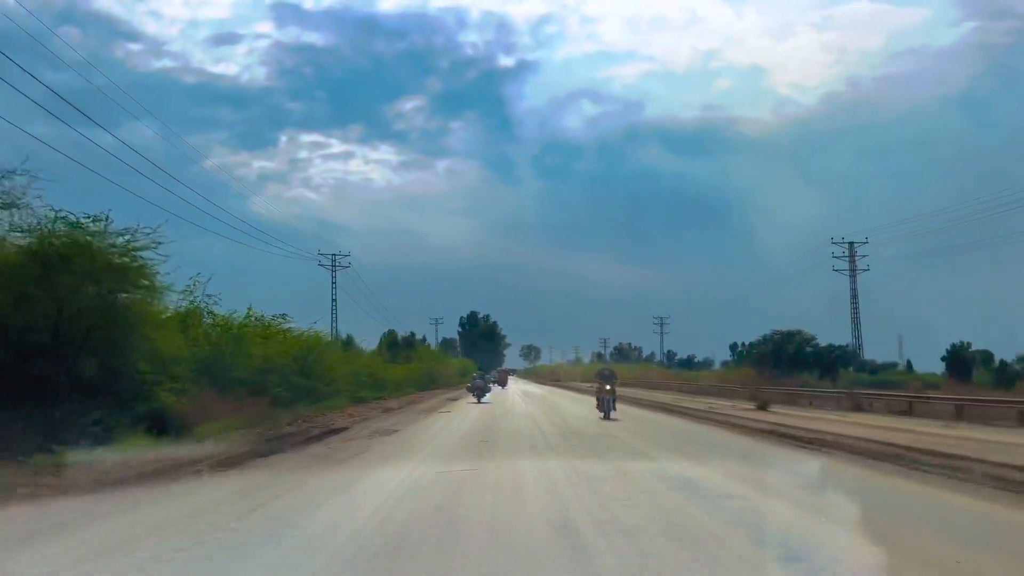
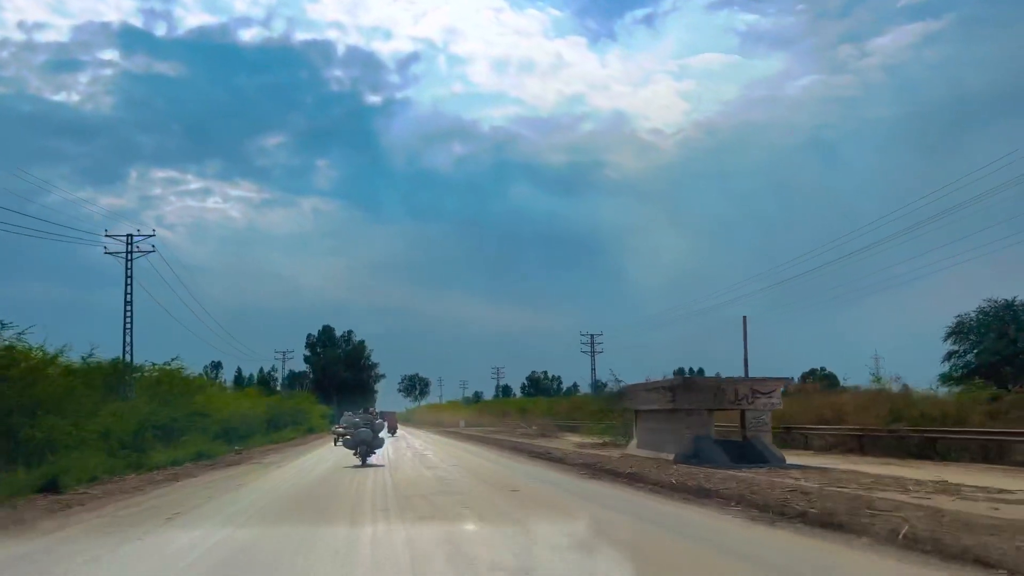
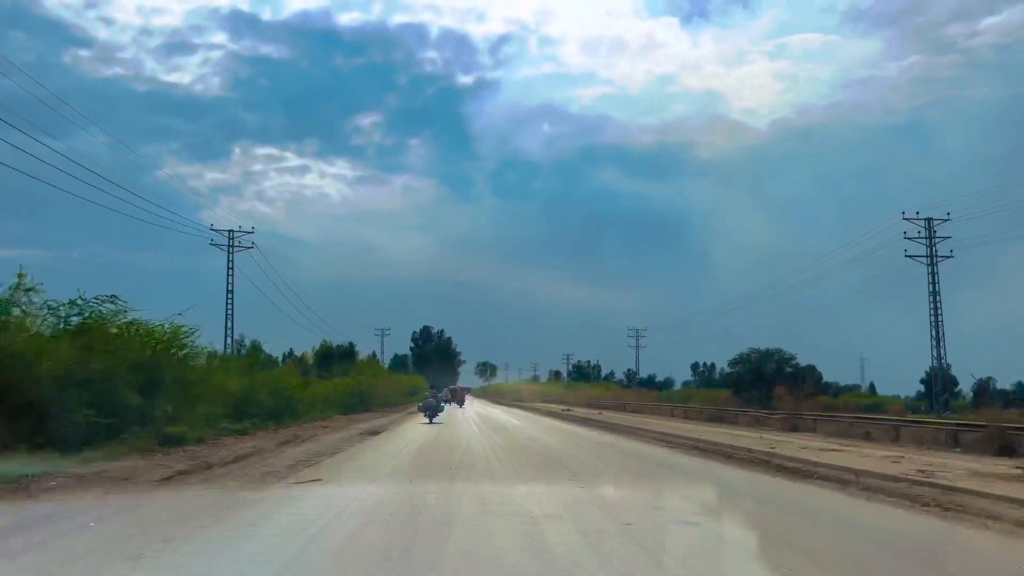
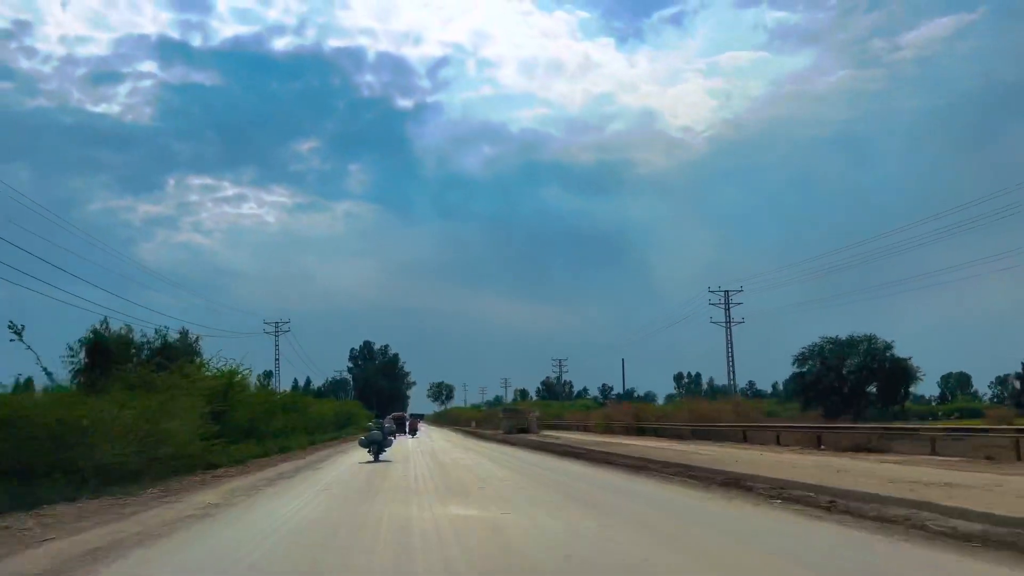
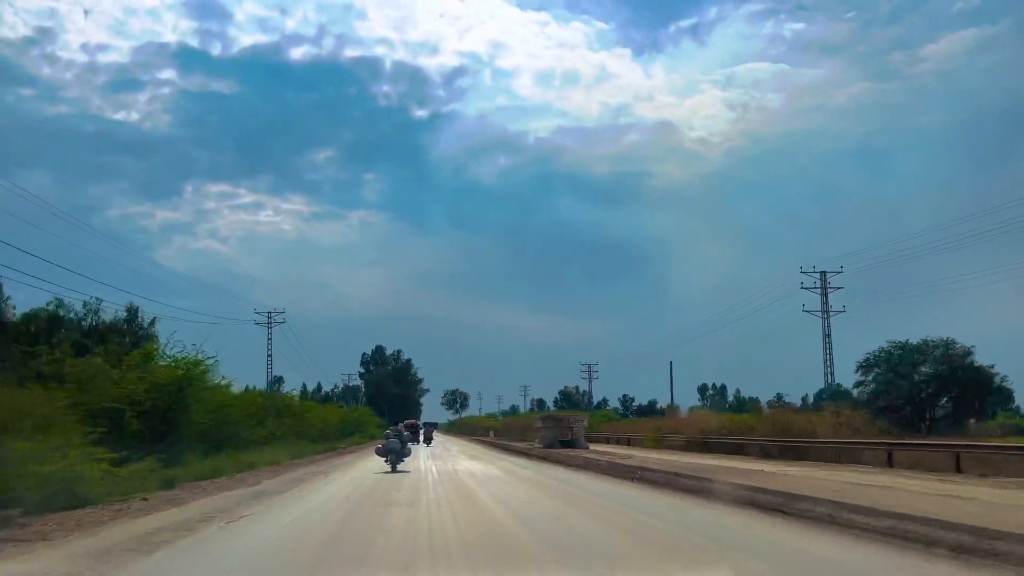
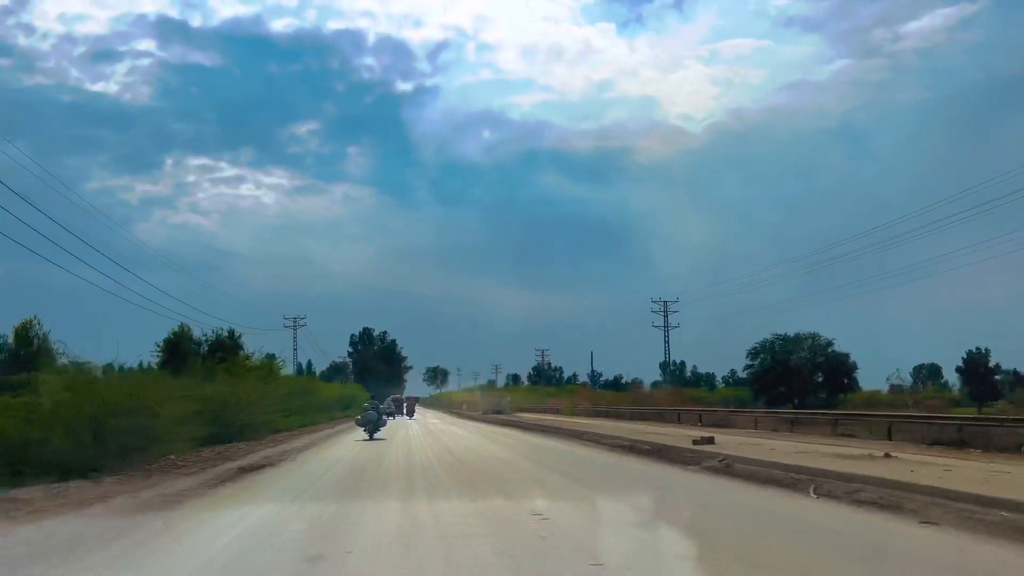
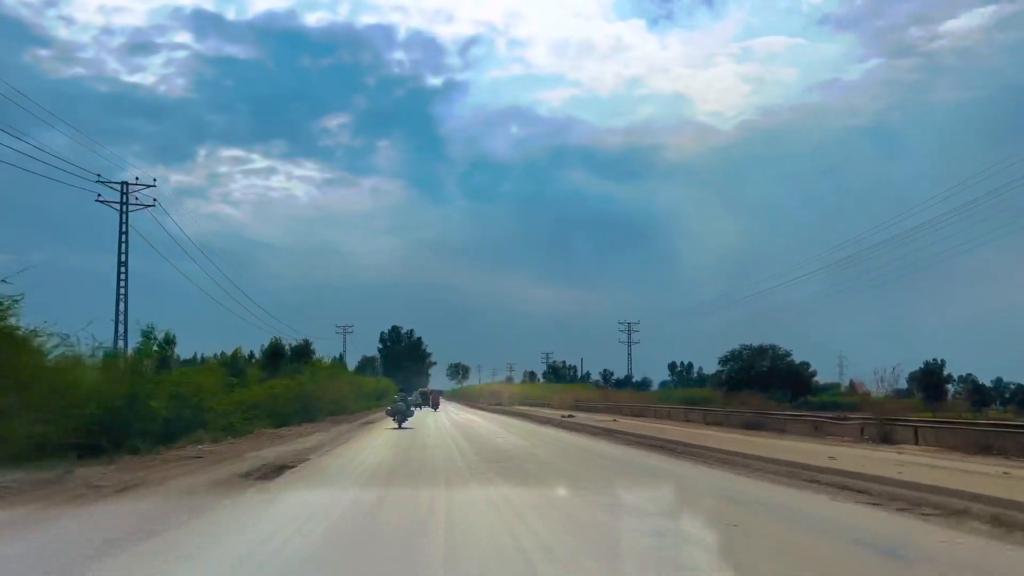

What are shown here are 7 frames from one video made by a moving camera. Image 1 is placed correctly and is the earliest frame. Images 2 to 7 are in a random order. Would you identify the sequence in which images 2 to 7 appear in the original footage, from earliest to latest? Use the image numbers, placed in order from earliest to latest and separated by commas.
3, 7, 6, 4, 5, 2
